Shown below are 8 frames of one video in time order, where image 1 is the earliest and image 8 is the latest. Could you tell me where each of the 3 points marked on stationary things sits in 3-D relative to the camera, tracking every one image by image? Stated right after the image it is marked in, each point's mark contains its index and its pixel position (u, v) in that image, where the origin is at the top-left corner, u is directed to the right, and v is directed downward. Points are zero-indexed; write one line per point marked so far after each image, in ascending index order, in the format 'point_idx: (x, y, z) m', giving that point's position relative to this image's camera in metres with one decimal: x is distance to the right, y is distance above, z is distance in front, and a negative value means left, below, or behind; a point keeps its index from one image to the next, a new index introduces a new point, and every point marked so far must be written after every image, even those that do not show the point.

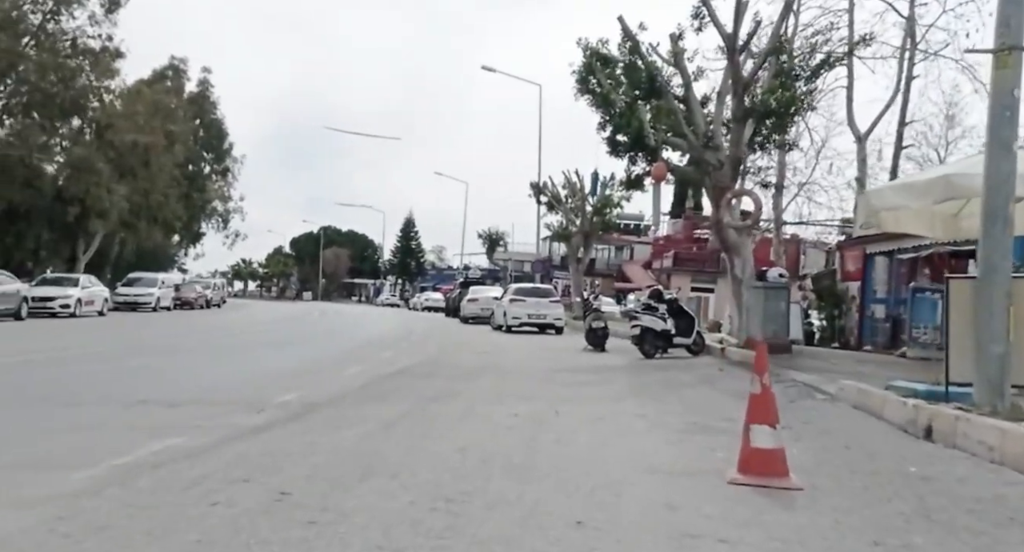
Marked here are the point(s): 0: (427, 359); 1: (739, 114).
0: (-1.9, -1.9, +18.2) m
1: (+5.2, +3.7, +18.1) m
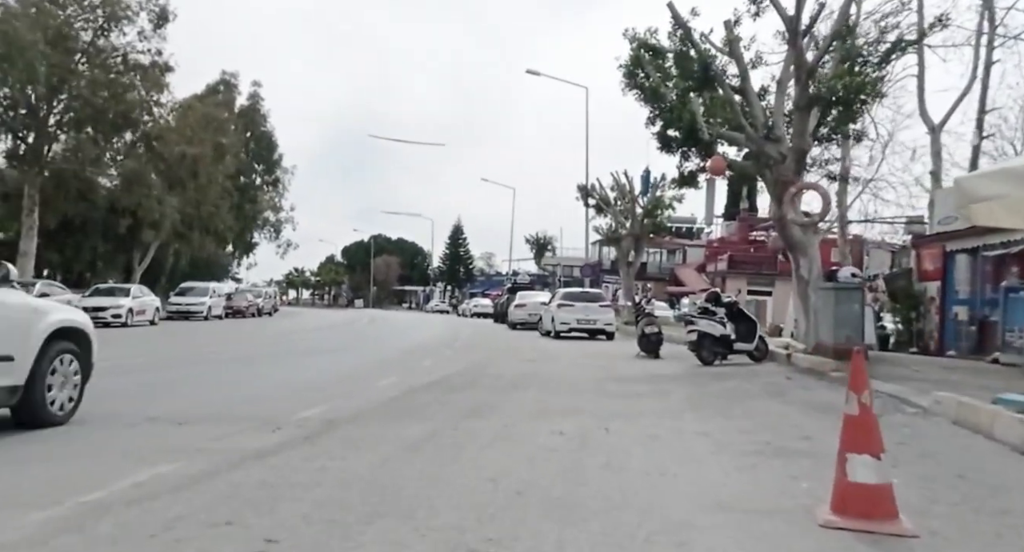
0: (-0.9, -2.0, +17.2) m
1: (+6.2, +3.7, +16.7) m
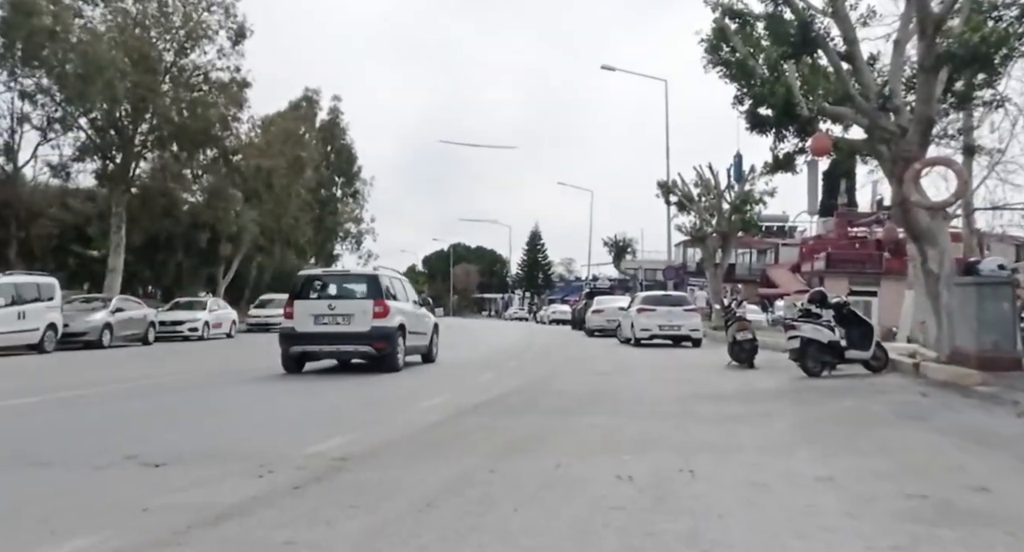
0: (+0.5, -2.0, +15.1) m
1: (+7.3, +3.8, +14.0) m
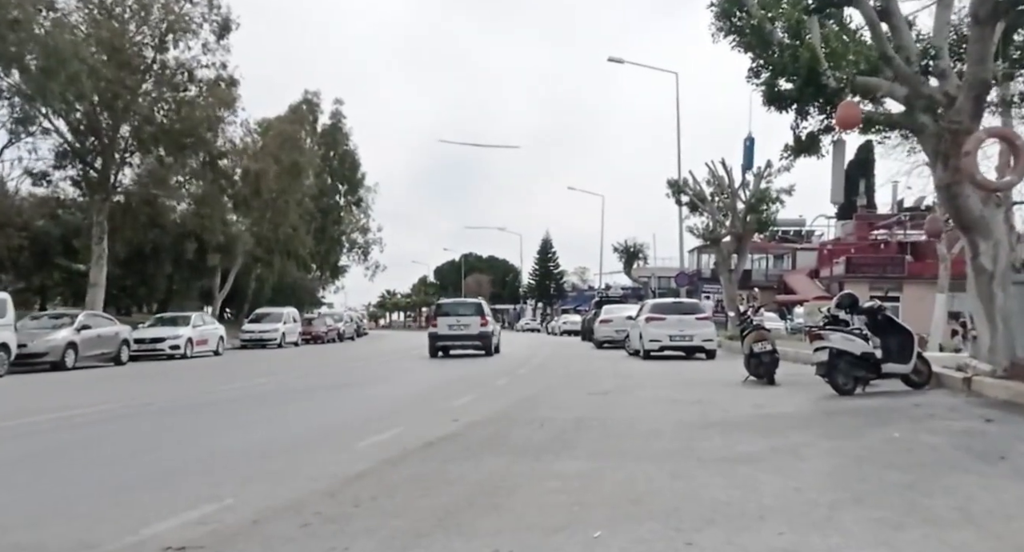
0: (+0.1, -2.1, +12.9) m
1: (+6.8, +3.8, +11.7) m
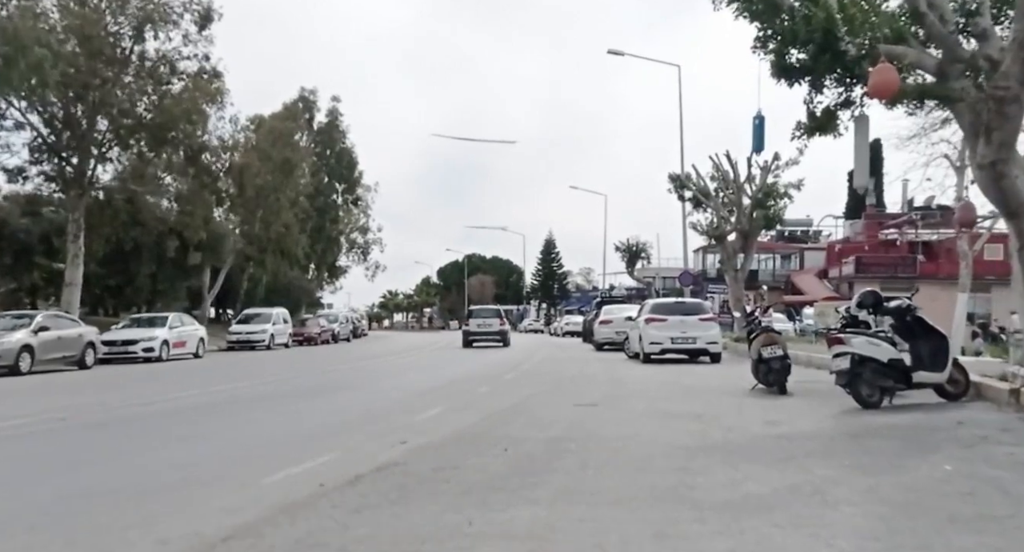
0: (-0.3, -2.0, +11.0) m
1: (+6.4, +3.9, +9.7) m
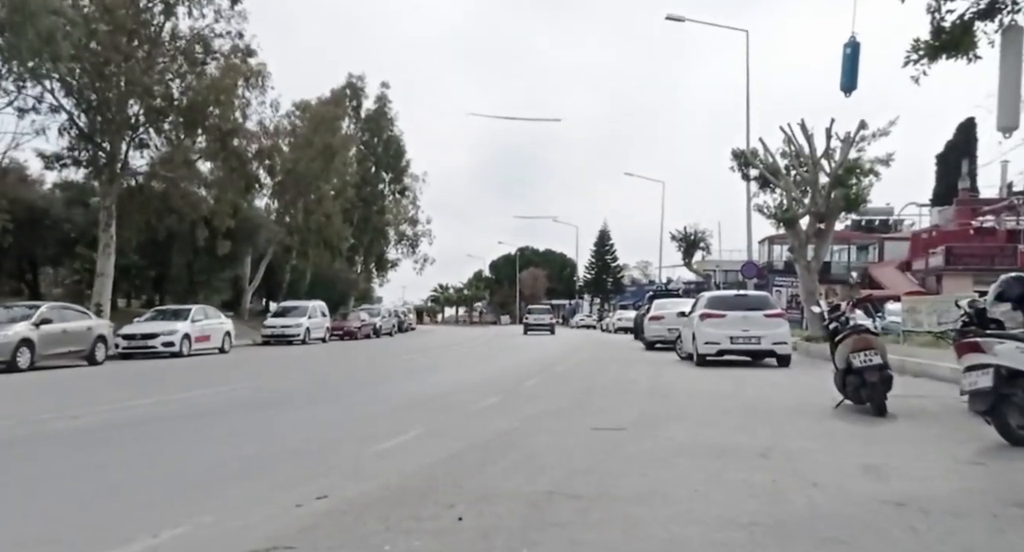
0: (-0.4, -1.8, +7.8) m
1: (+6.2, +4.1, +6.0) m
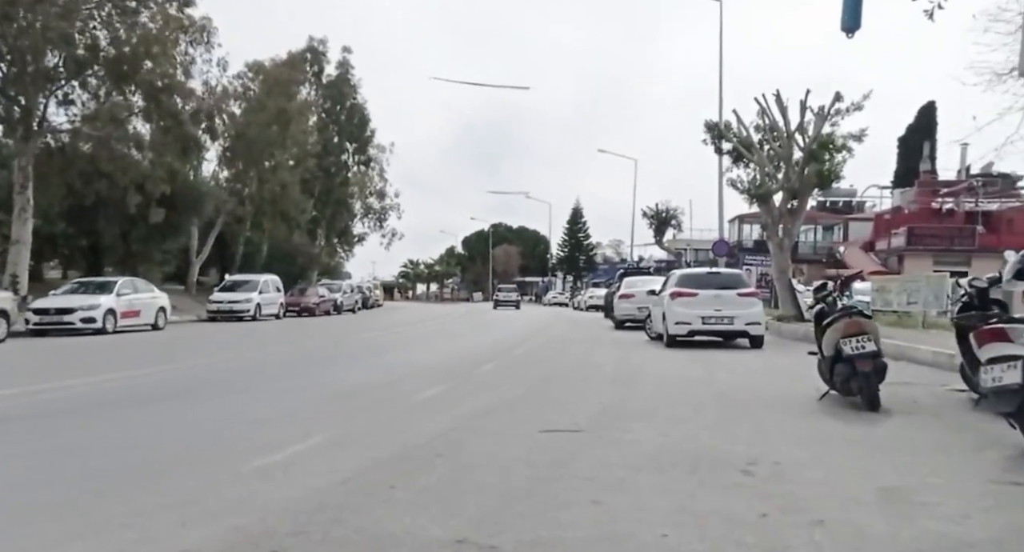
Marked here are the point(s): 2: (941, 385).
0: (-1.0, -1.5, +6.2) m
1: (+5.6, +4.3, +4.5) m
2: (+6.9, -1.7, +12.7) m
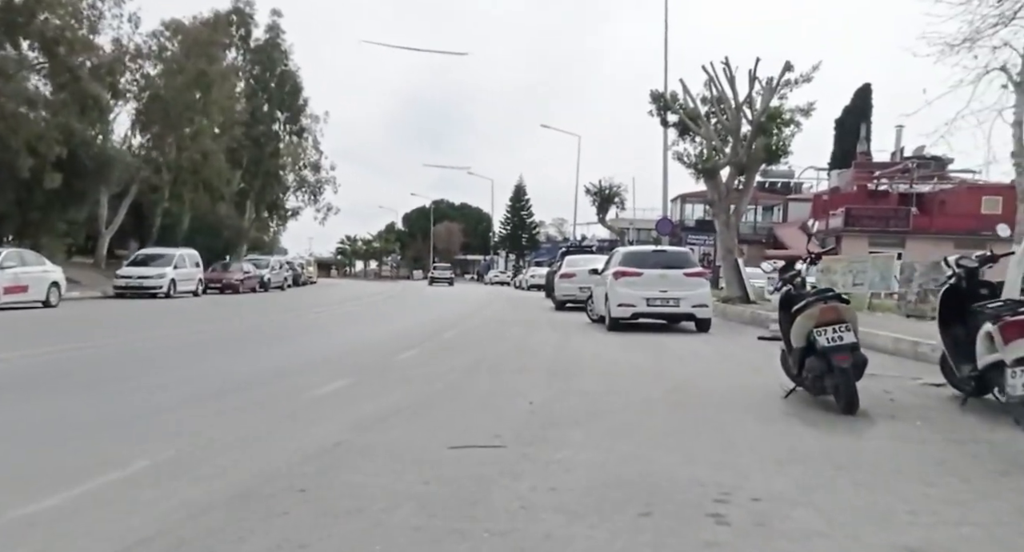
0: (-1.7, -1.4, +4.3) m
1: (+5.2, +4.3, +2.9) m
2: (+5.7, -1.5, +11.3) m
